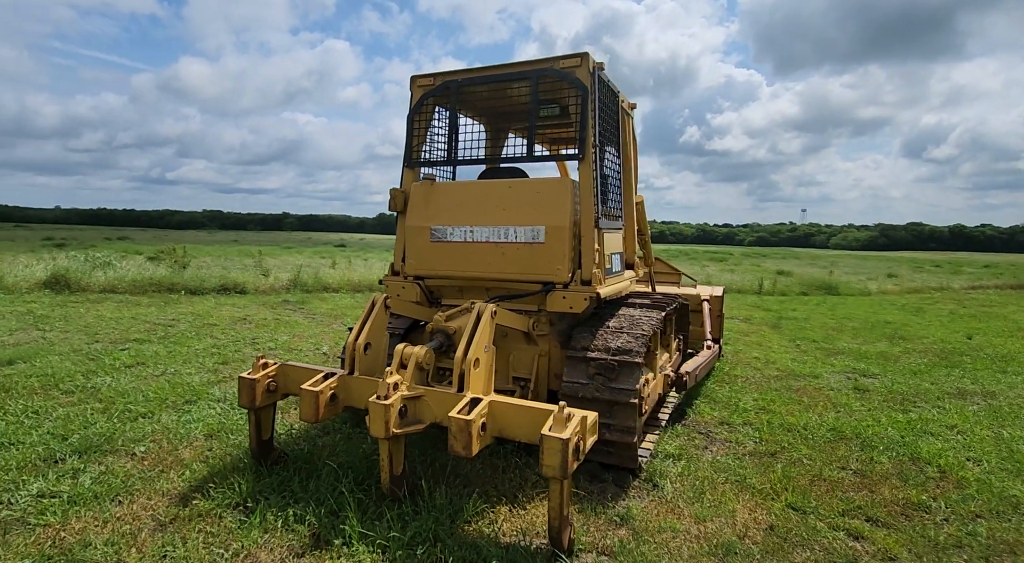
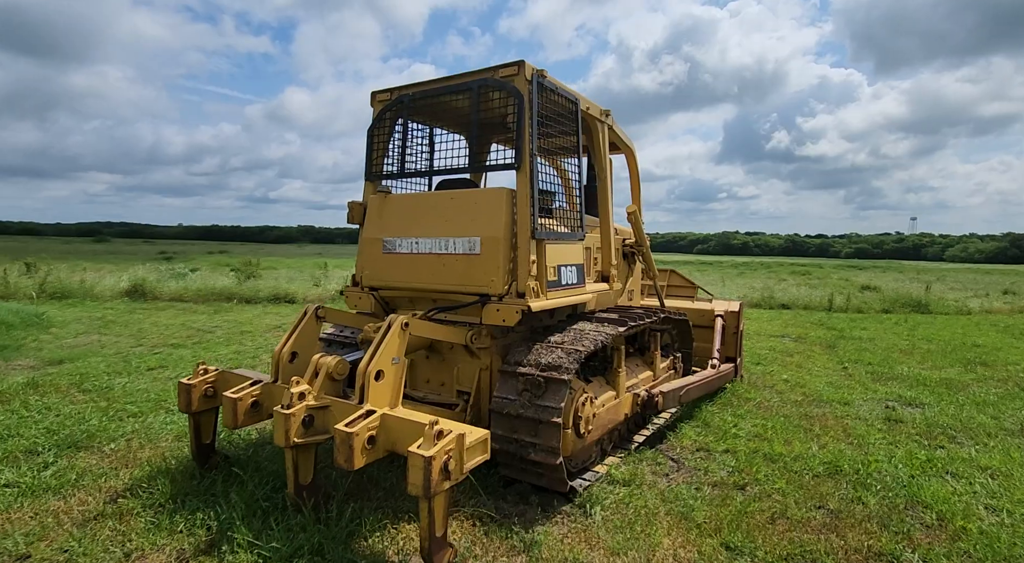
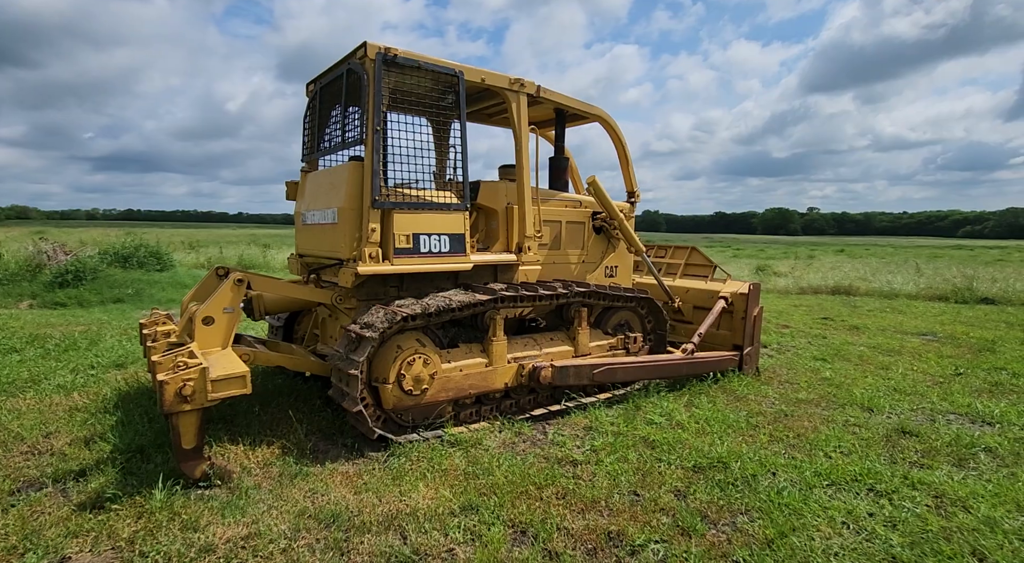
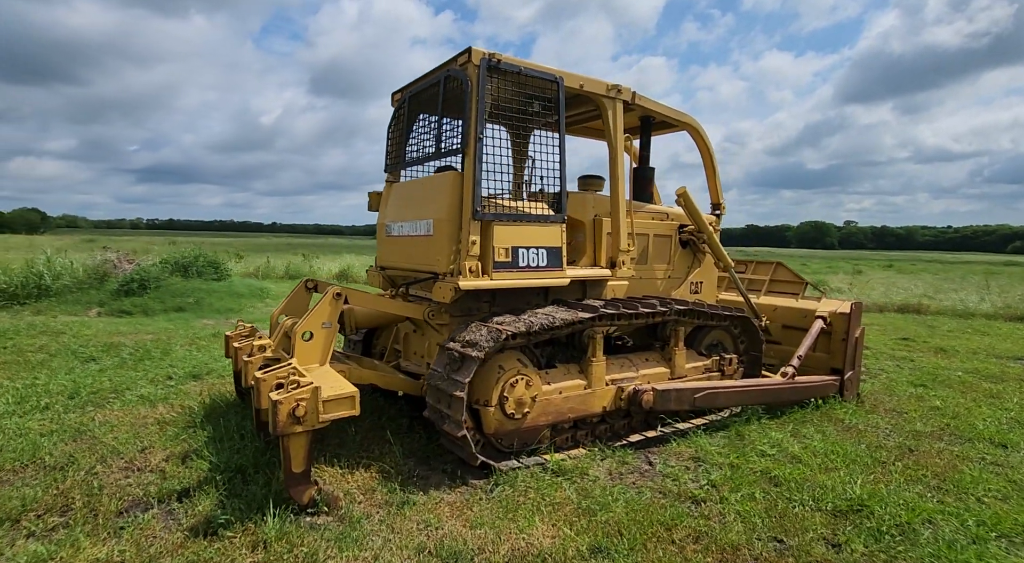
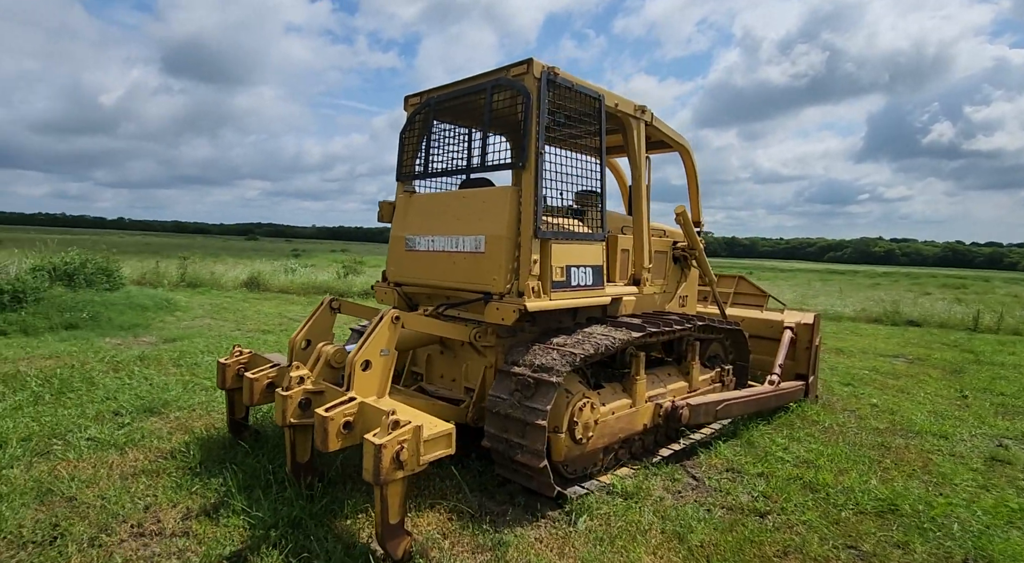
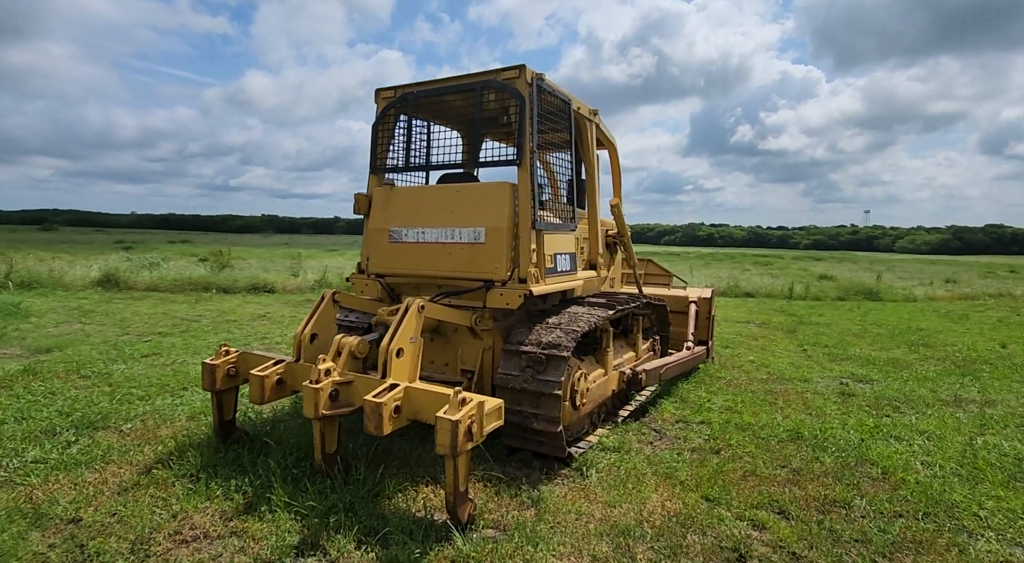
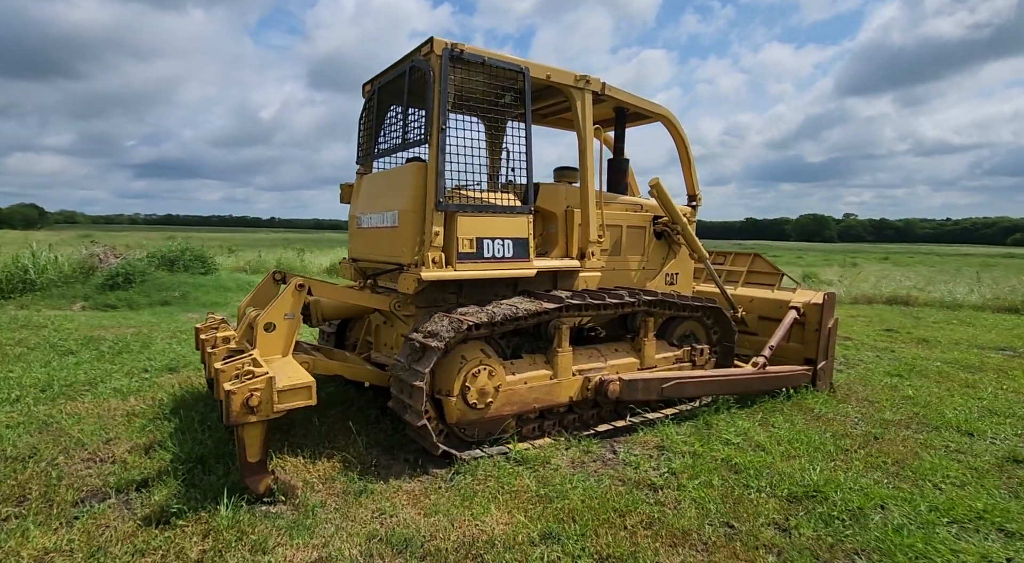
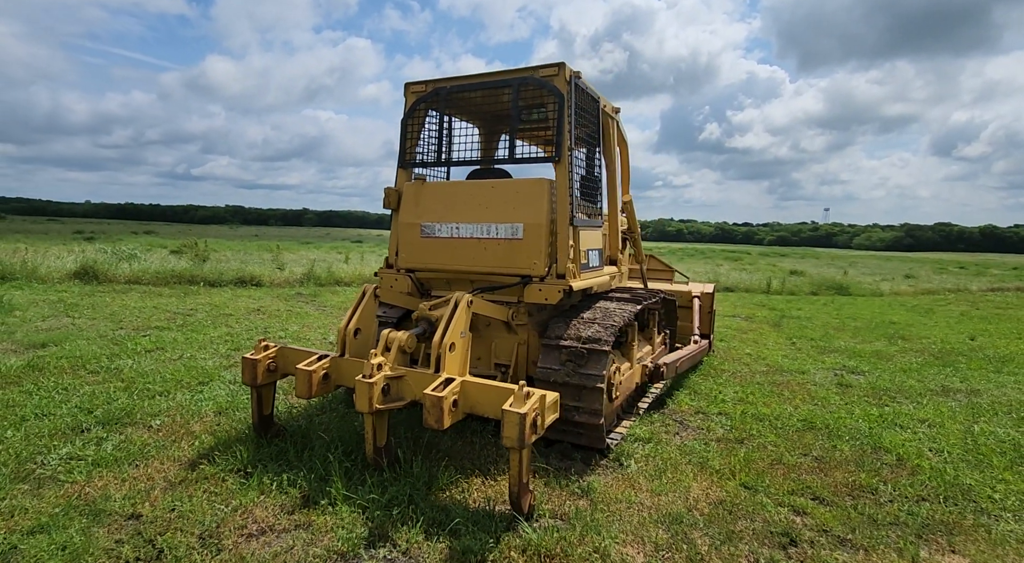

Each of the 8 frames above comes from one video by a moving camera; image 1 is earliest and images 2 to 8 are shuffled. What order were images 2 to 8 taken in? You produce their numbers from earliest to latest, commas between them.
8, 6, 2, 5, 4, 7, 3
